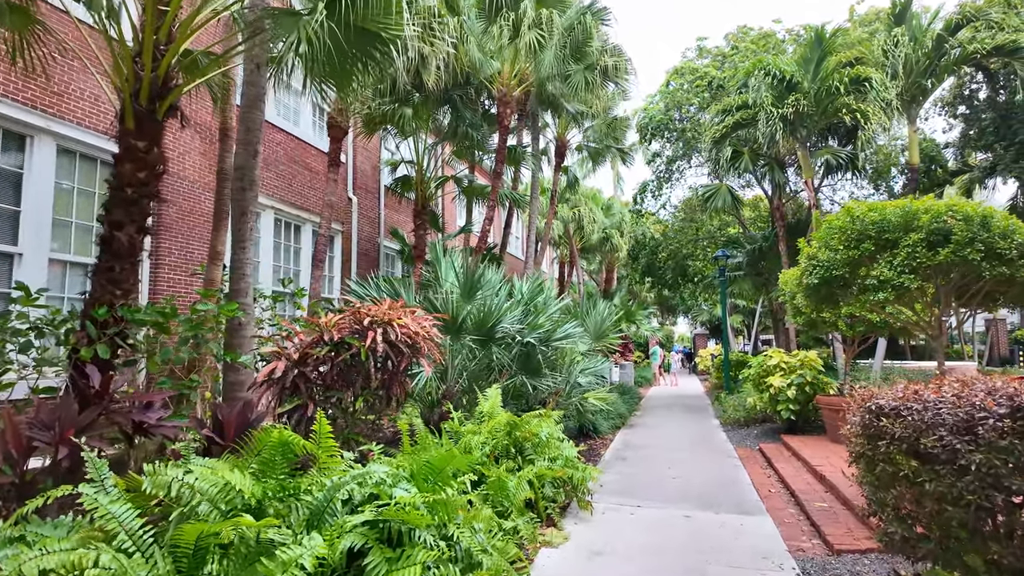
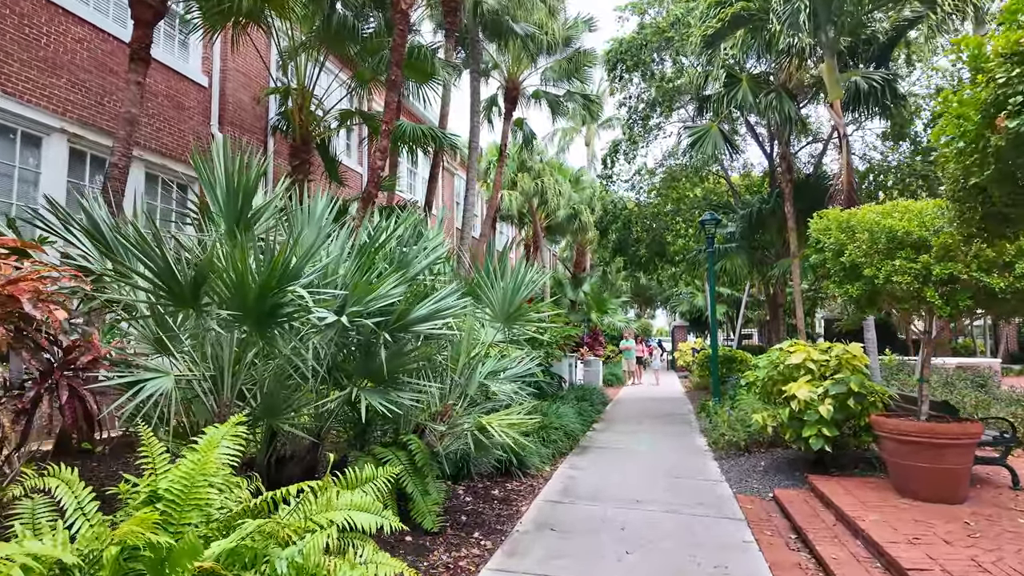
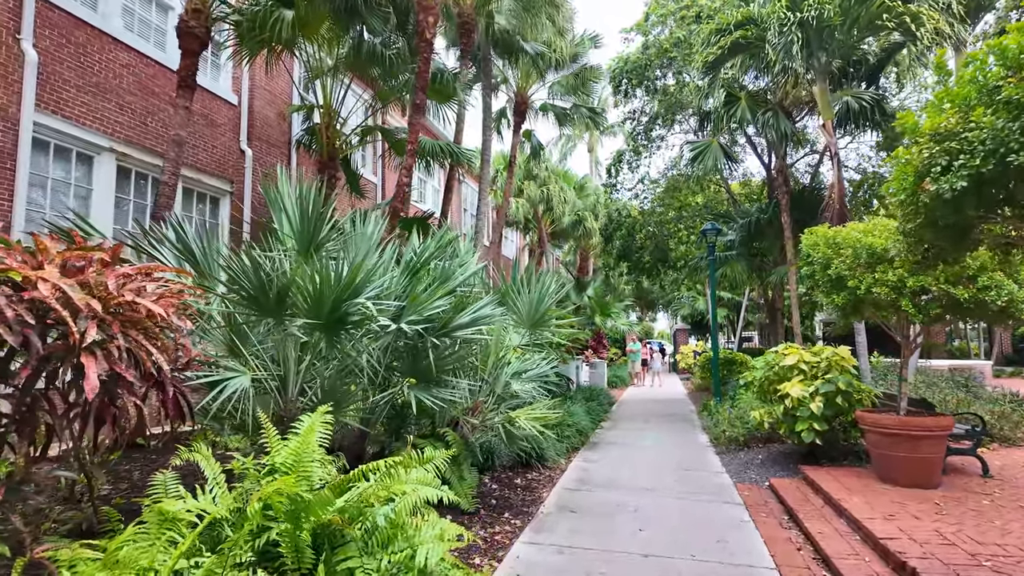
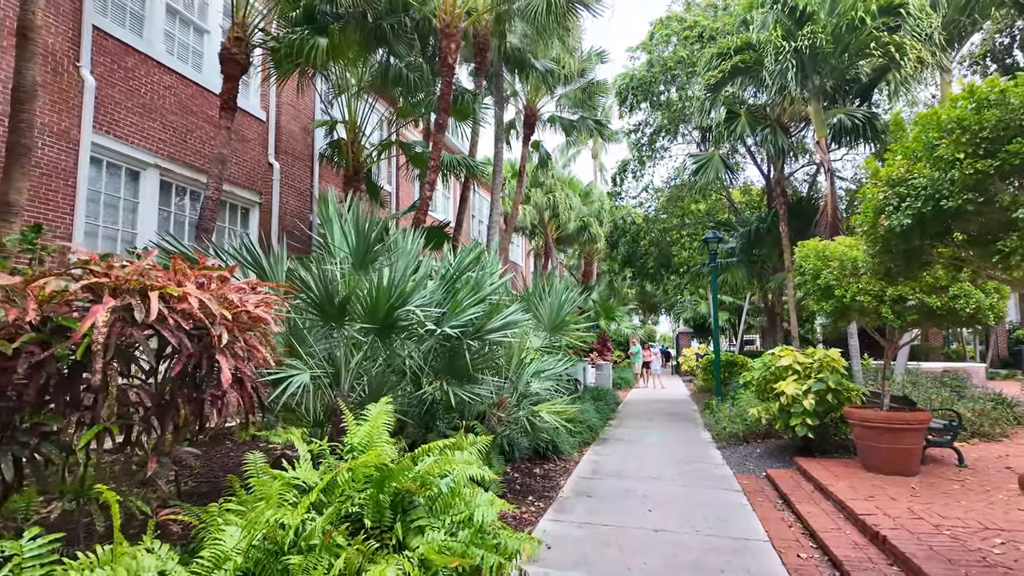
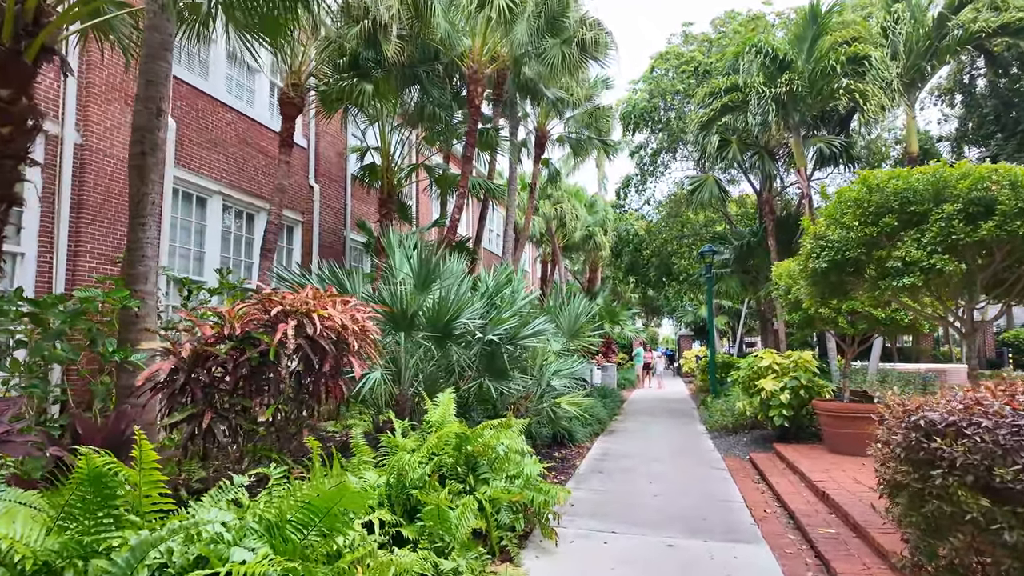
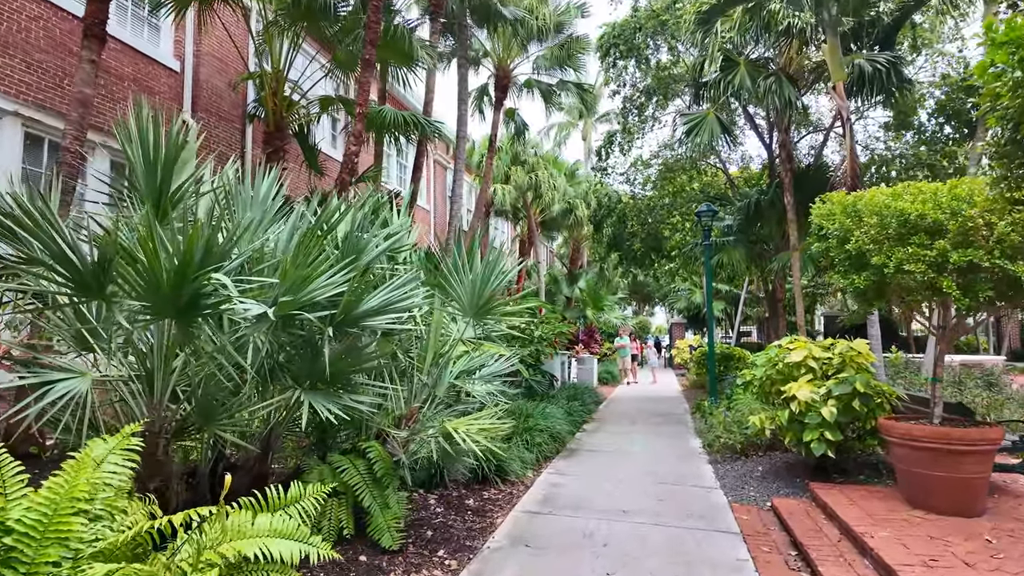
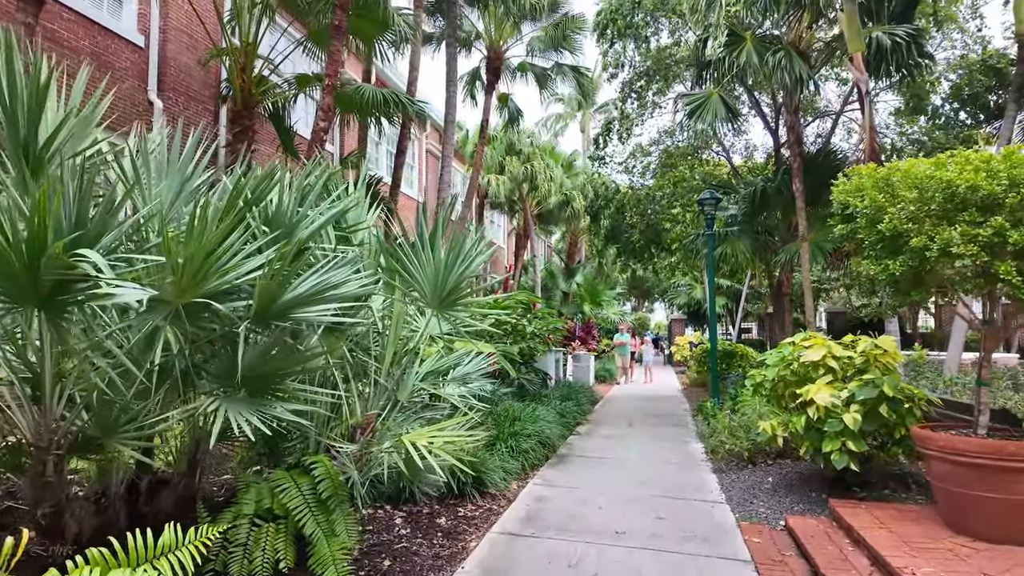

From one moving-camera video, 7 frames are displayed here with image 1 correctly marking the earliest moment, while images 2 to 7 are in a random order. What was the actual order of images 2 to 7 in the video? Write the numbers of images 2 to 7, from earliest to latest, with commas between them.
5, 4, 3, 2, 6, 7
